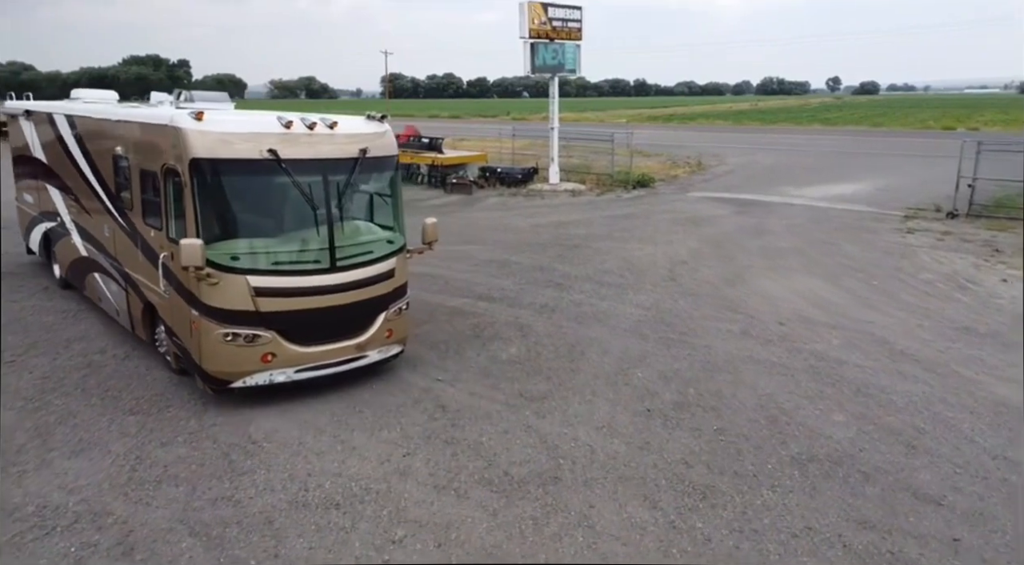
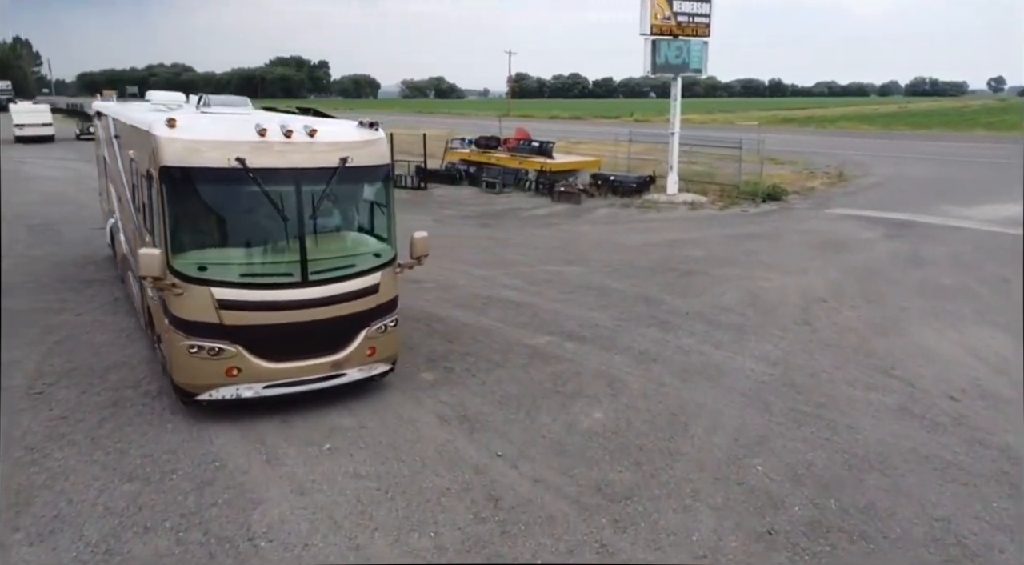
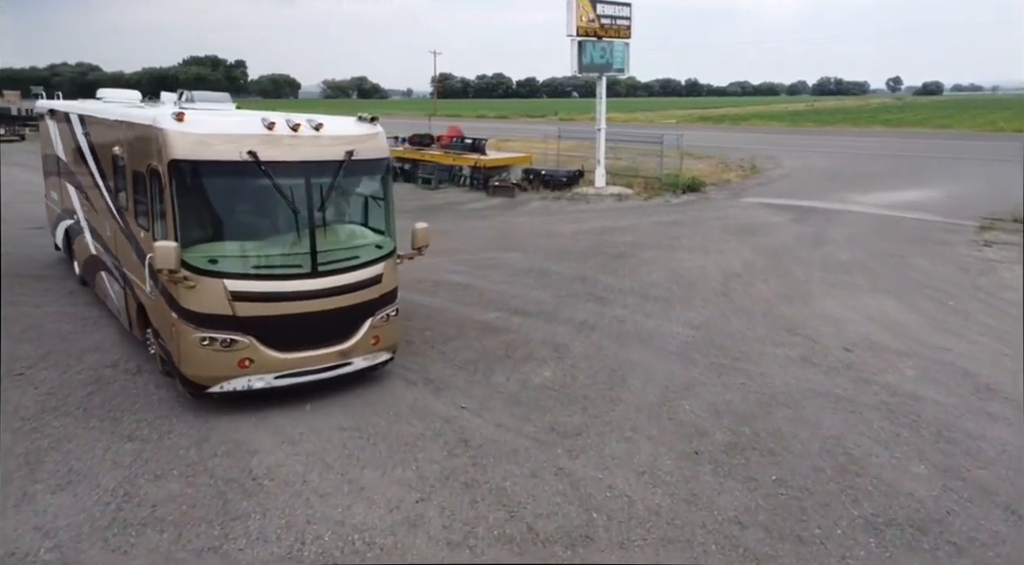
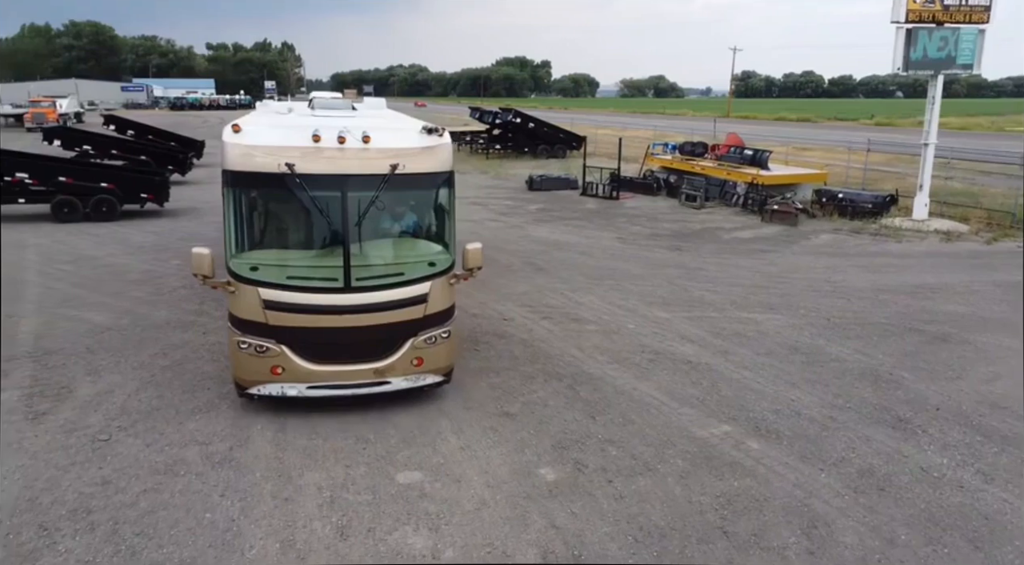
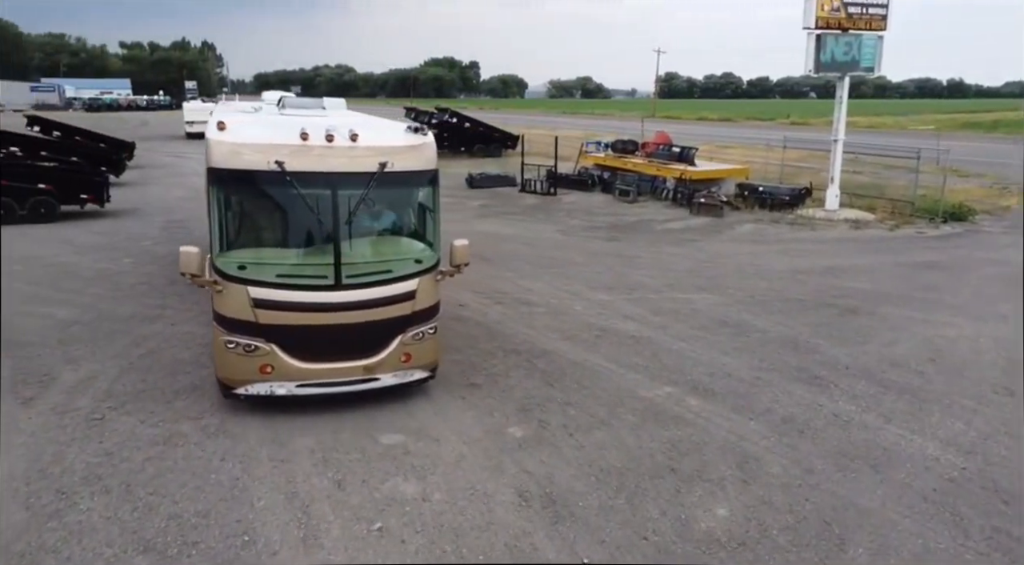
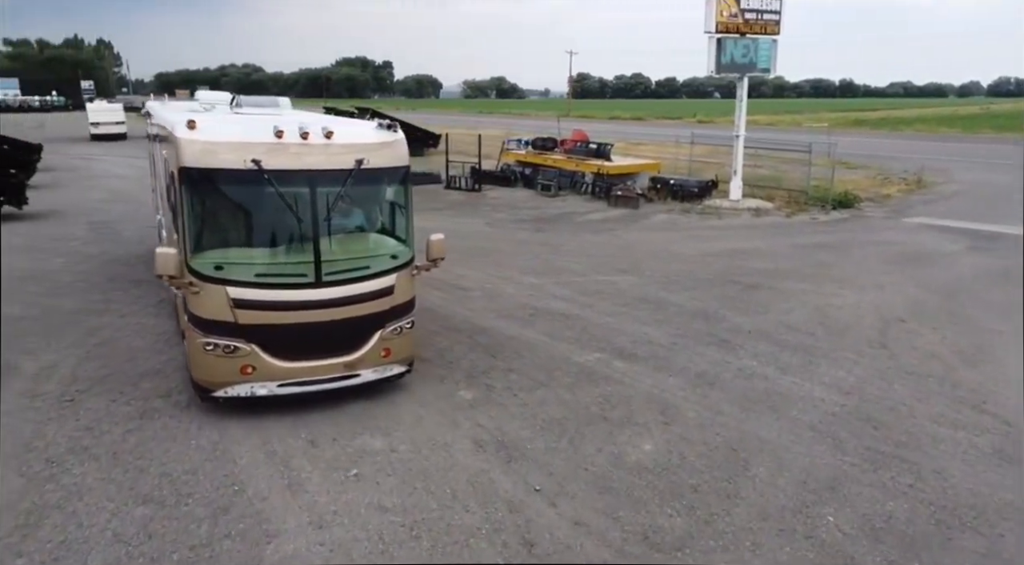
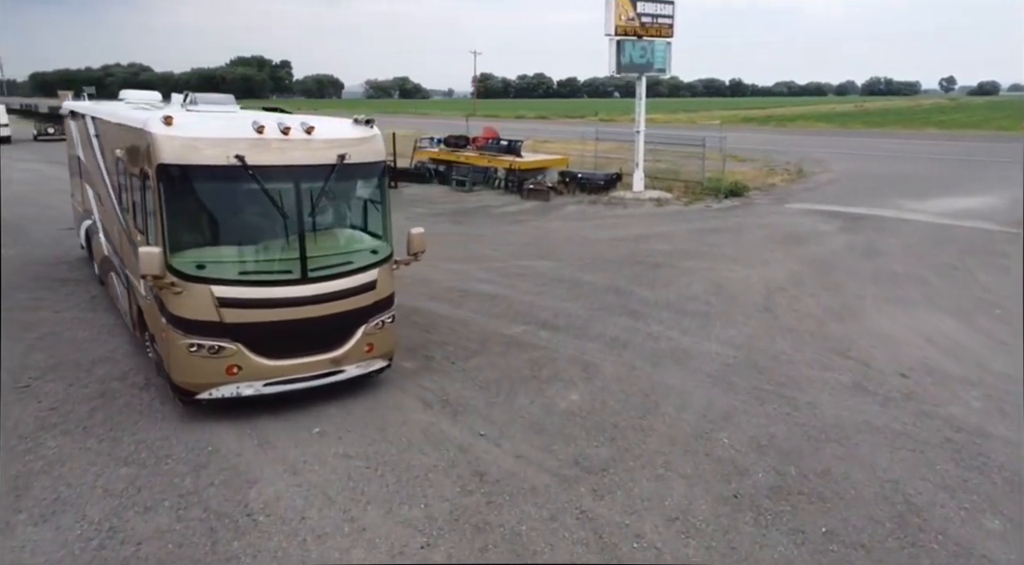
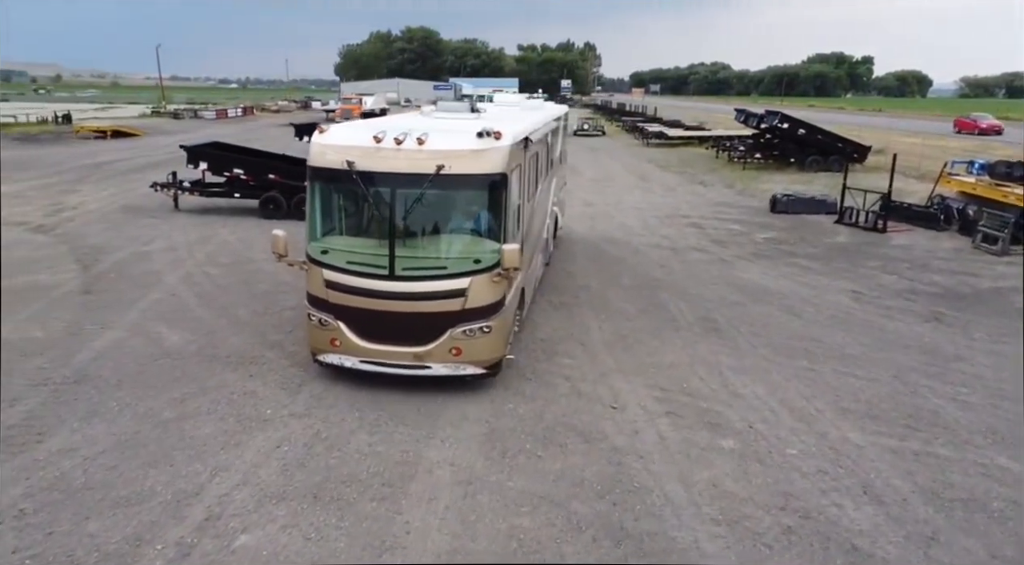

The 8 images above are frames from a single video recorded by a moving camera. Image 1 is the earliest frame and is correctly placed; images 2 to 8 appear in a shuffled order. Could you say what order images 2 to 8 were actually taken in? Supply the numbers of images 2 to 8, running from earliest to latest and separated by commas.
3, 7, 2, 6, 5, 4, 8
